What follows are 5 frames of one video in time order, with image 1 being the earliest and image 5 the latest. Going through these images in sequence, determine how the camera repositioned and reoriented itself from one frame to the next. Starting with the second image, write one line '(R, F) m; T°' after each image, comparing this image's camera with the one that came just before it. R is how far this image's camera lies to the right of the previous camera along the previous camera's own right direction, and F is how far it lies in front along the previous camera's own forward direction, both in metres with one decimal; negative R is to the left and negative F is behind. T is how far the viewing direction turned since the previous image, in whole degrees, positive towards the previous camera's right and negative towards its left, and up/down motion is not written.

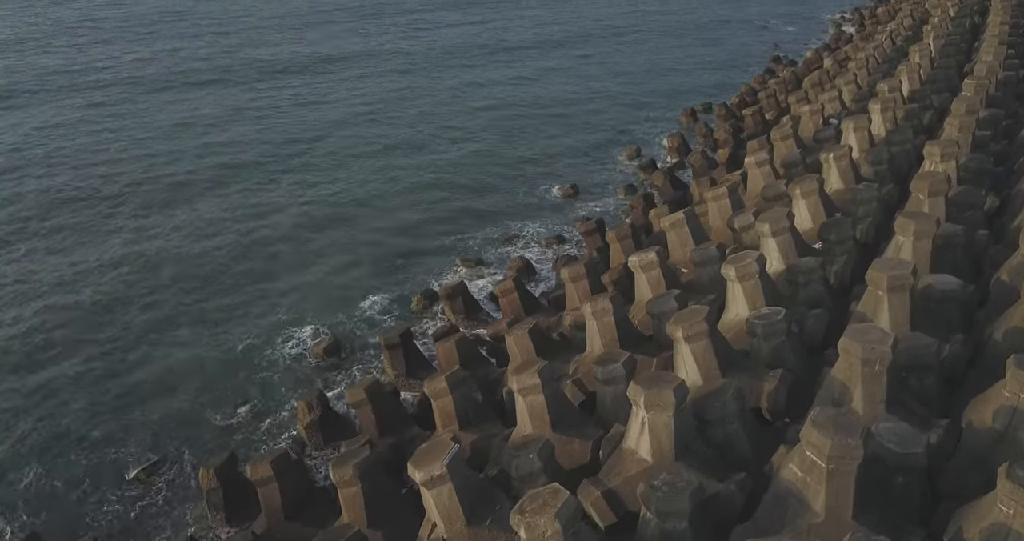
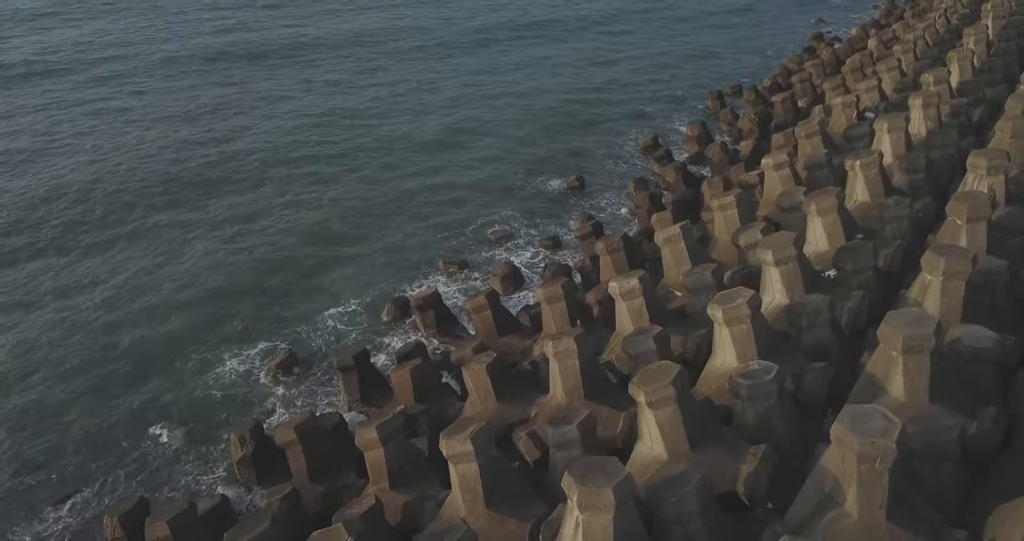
(+1.0, +1.6) m; -3°
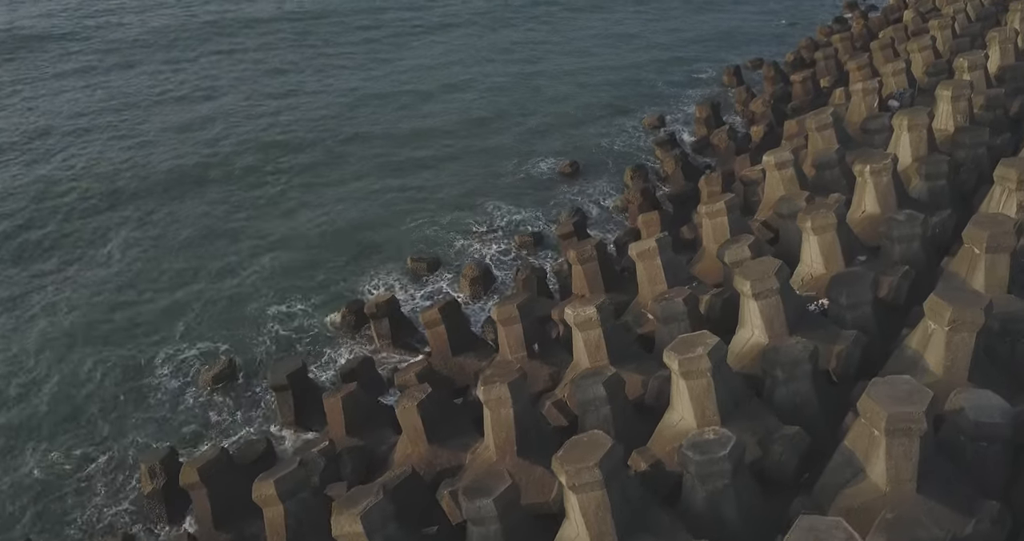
(+1.0, +1.4) m; -2°
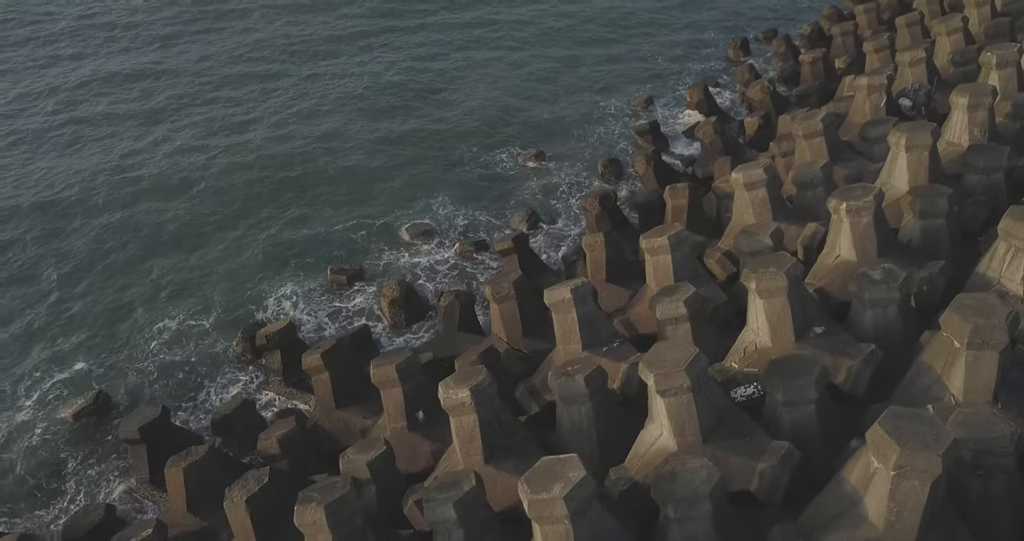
(+1.6, +1.9) m; -3°
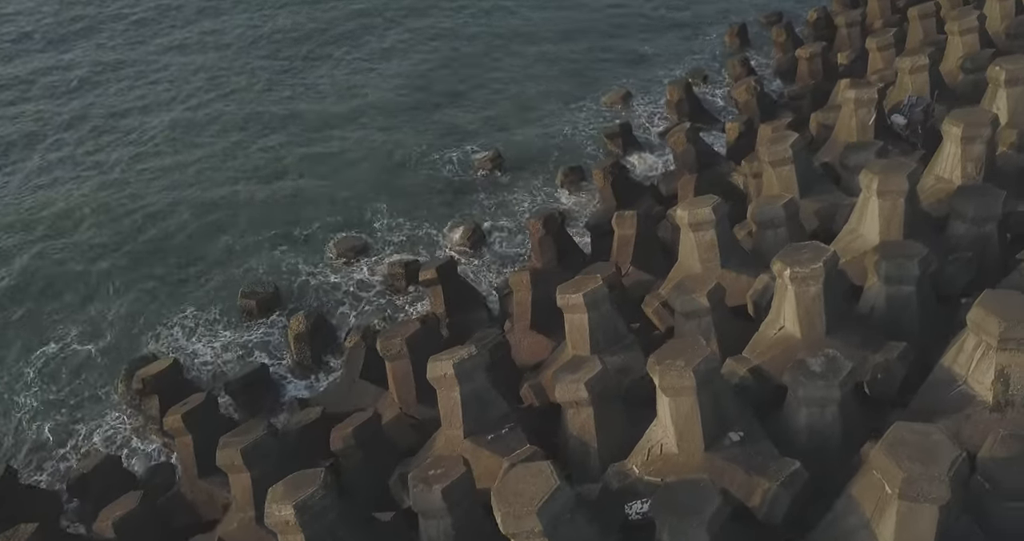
(+1.4, +1.4) m; -2°
